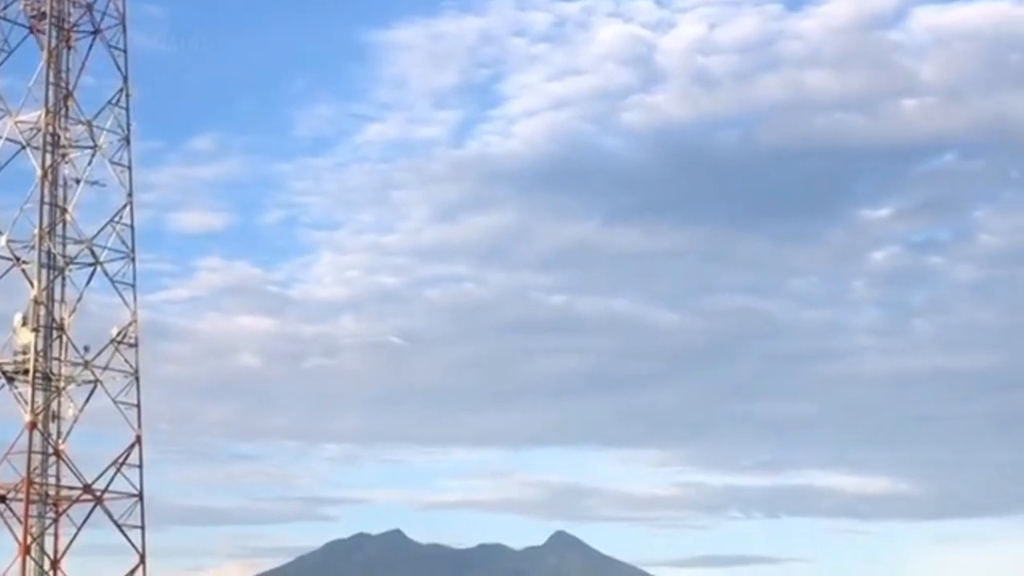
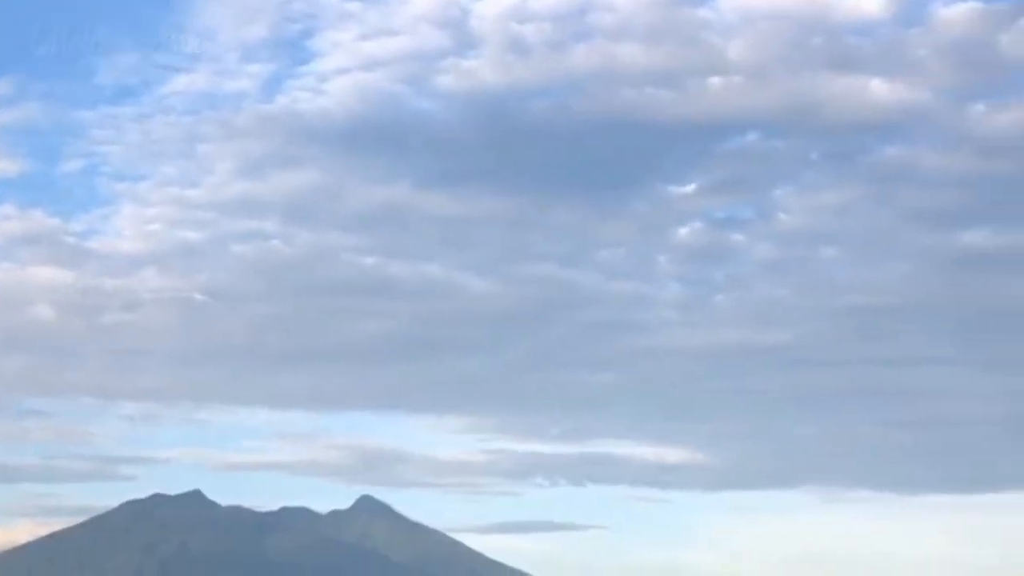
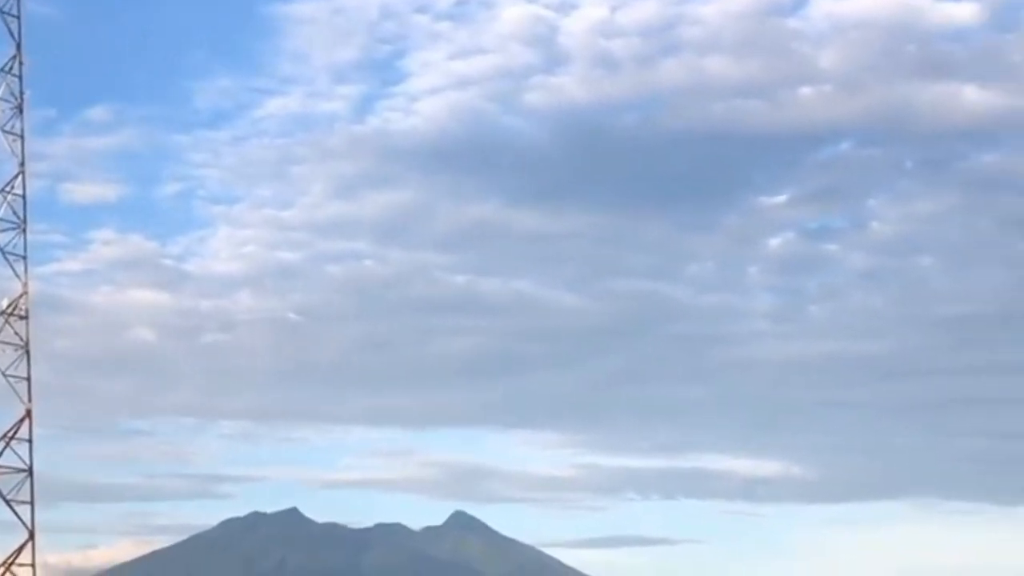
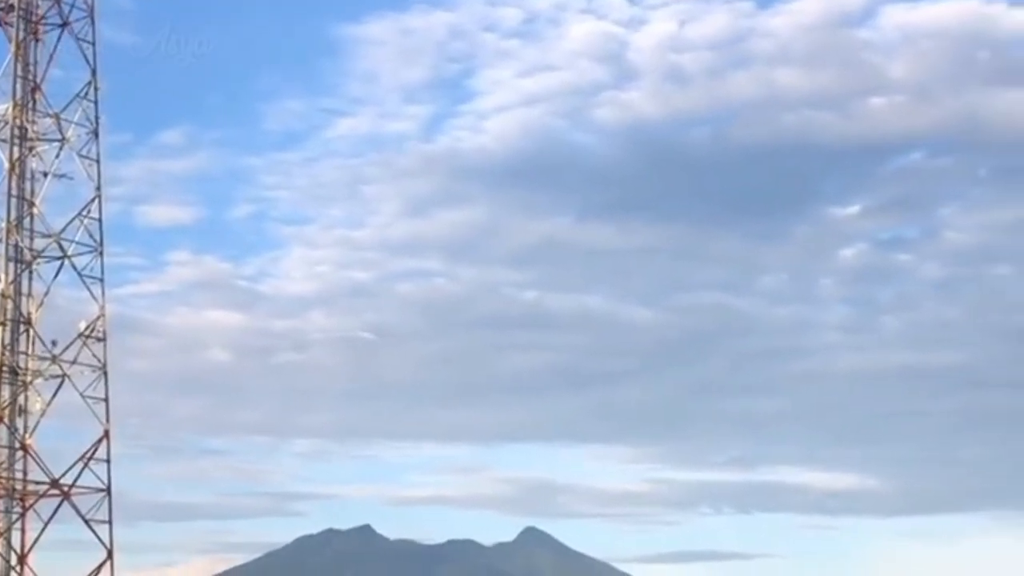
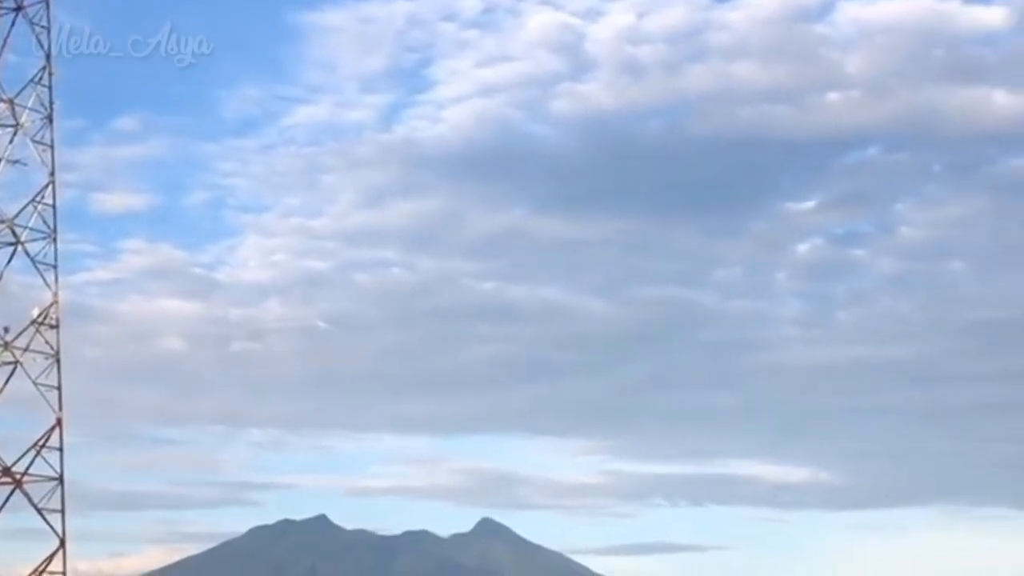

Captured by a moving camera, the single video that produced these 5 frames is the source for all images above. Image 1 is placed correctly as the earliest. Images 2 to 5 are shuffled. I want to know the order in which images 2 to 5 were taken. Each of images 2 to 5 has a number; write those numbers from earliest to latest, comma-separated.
4, 5, 3, 2
